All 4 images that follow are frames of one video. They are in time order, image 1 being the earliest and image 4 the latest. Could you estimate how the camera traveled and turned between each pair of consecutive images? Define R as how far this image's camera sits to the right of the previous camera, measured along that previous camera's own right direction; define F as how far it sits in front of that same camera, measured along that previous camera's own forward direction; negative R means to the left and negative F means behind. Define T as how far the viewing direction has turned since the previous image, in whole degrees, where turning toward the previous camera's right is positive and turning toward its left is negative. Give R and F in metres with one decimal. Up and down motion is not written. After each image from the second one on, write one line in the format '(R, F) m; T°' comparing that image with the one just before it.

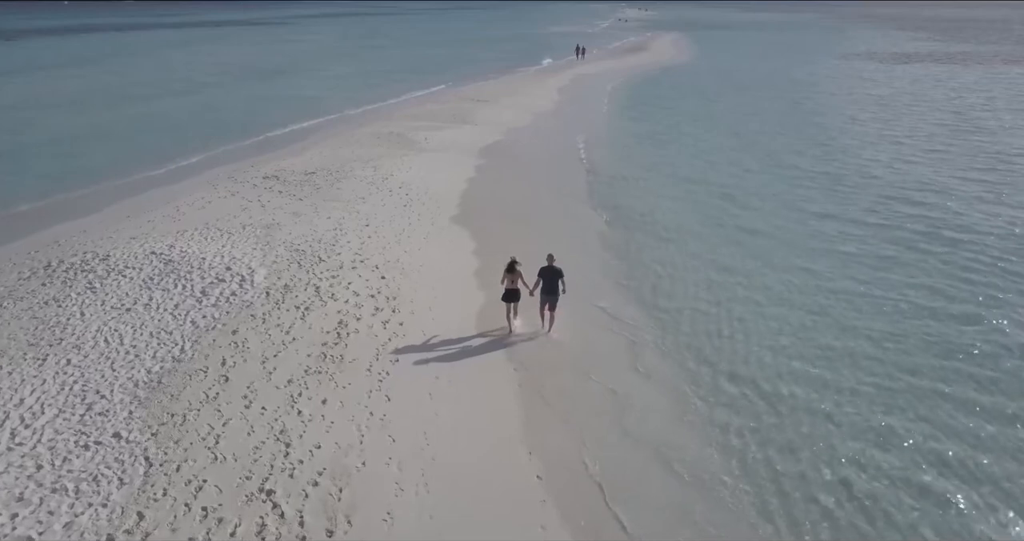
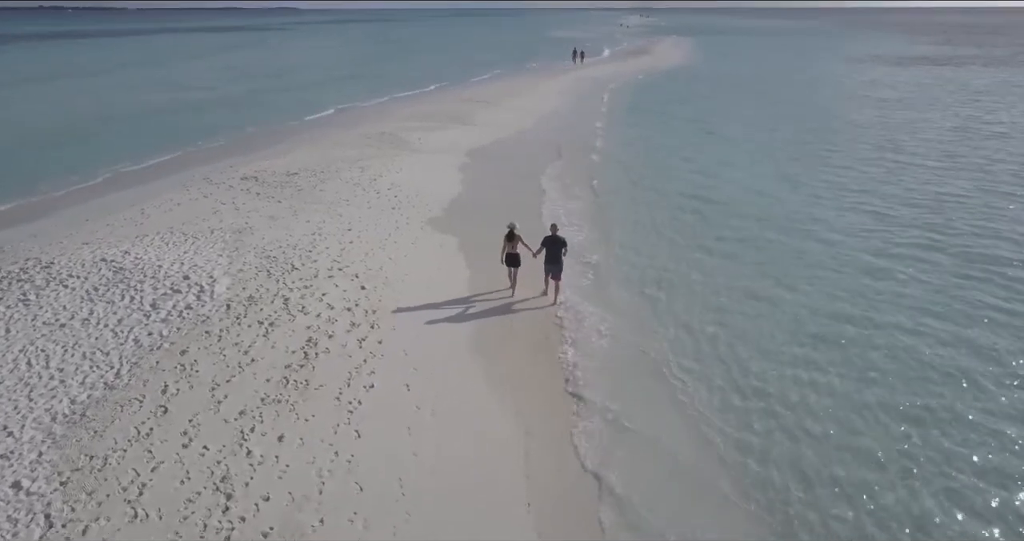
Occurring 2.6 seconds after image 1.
(+0.1, +1.6) m; 0°
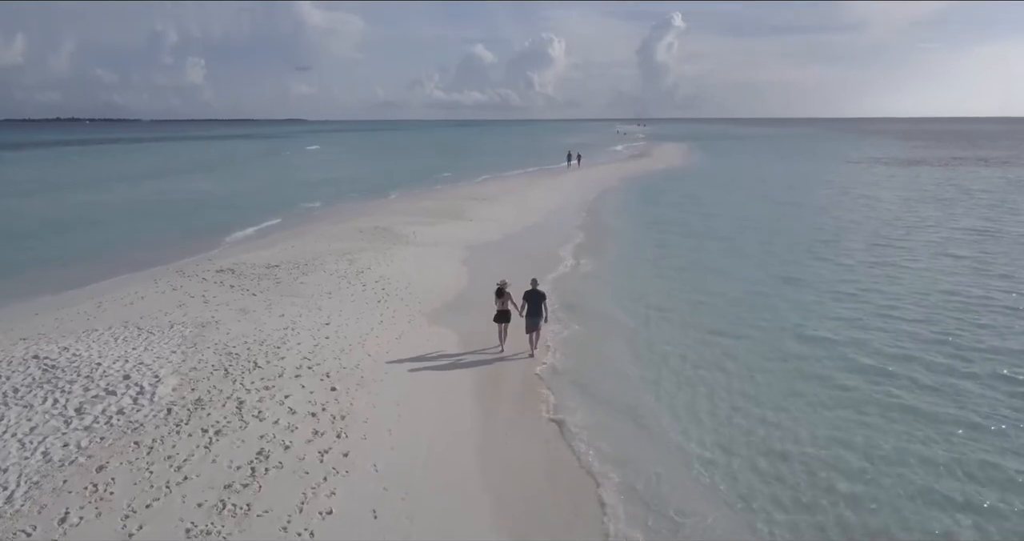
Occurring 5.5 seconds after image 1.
(+0.1, +1.6) m; 0°
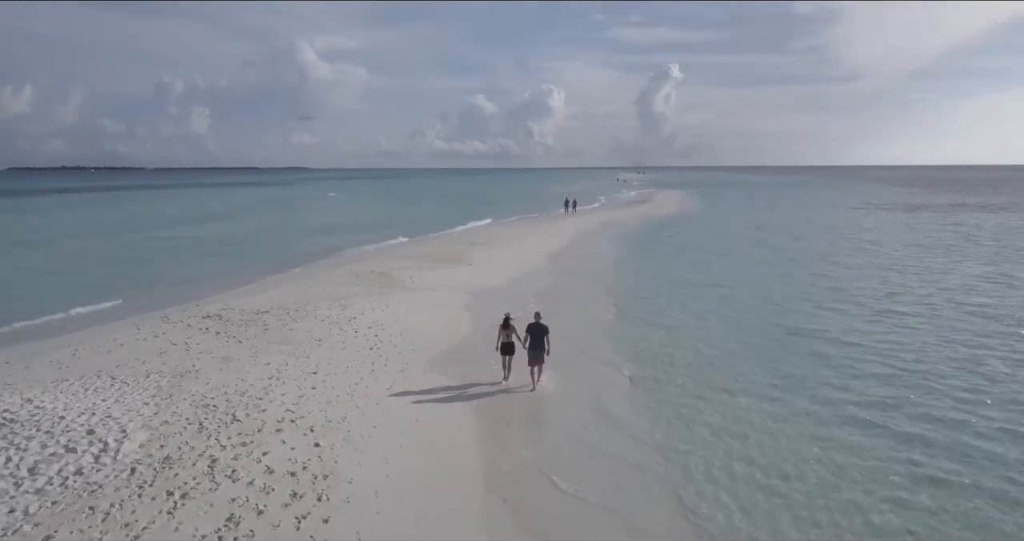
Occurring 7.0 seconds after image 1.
(0.0, +0.7) m; 0°
